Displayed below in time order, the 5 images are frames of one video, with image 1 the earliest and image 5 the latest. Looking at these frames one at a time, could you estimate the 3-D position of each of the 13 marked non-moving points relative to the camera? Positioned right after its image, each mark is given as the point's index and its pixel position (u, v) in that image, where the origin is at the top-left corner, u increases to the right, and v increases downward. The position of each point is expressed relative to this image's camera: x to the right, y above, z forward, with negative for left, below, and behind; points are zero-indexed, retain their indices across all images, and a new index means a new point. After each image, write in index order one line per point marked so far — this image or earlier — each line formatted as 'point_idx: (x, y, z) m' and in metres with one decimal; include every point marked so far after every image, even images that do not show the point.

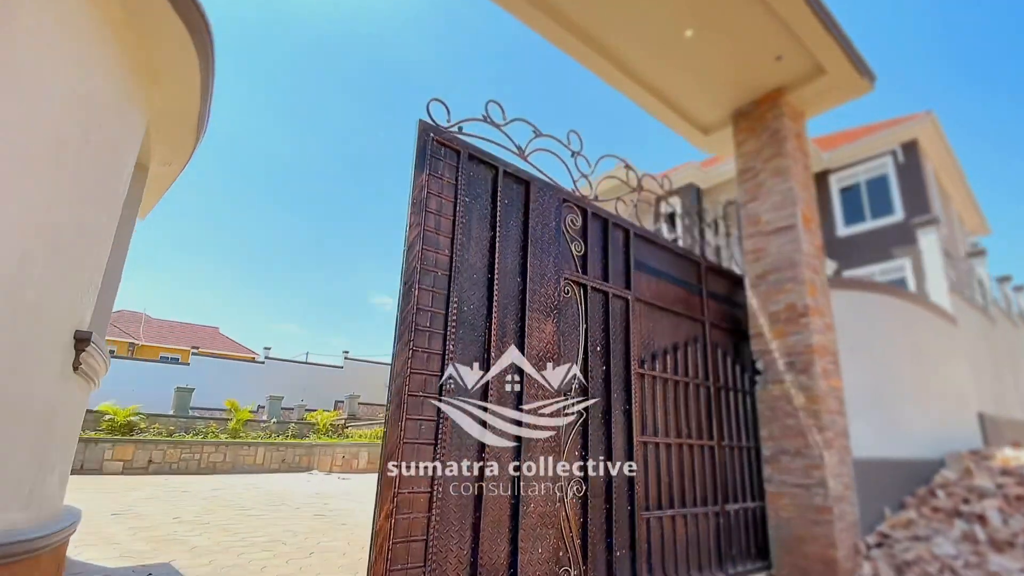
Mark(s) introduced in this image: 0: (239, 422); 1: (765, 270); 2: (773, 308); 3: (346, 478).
0: (-9.5, -4.7, +18.2) m
1: (+2.7, +0.2, +5.6) m
2: (+2.7, -0.2, +5.4) m
3: (-3.8, -4.4, +11.9) m
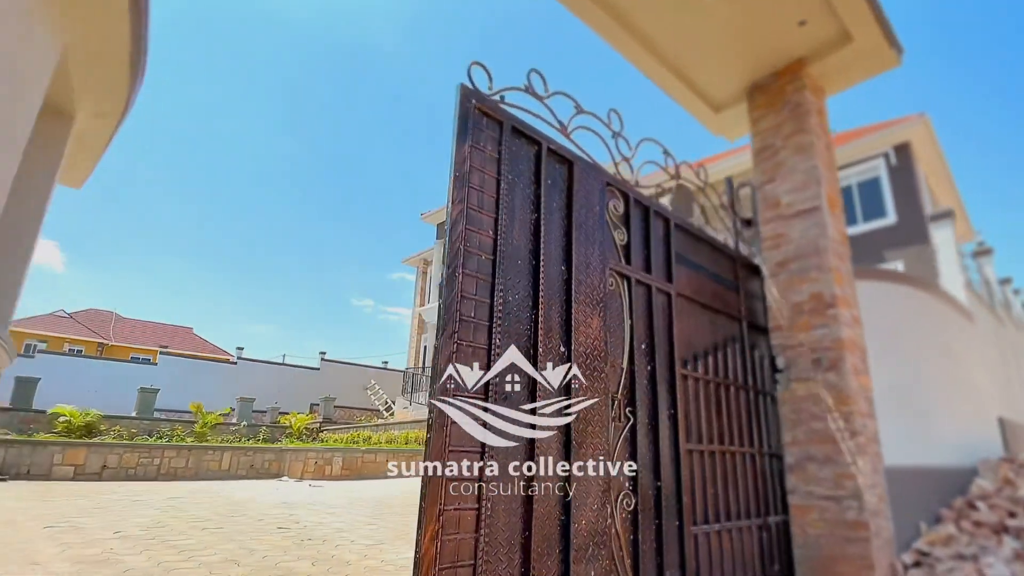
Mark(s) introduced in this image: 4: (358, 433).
0: (-10.1, -4.5, +17.2) m
1: (+2.7, +0.3, +5.0) m
2: (+2.7, -0.1, +4.9) m
3: (-4.1, -4.2, +11.1) m
4: (-5.1, -4.8, +17.3) m
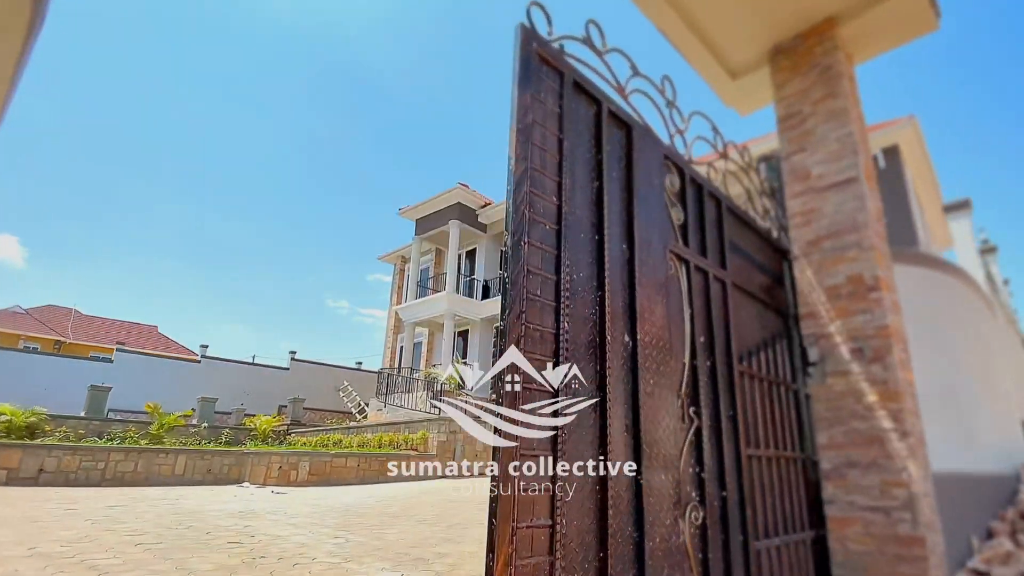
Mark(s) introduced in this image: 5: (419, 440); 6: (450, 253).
0: (-10.7, -4.3, +16.0) m
1: (+2.6, +0.5, +4.4) m
2: (+2.6, 0.0, +4.3) m
3: (-4.5, -4.0, +10.2) m
4: (-5.8, -4.6, +16.3) m
5: (-2.3, -3.9, +13.1) m
6: (-2.4, +1.3, +19.9) m
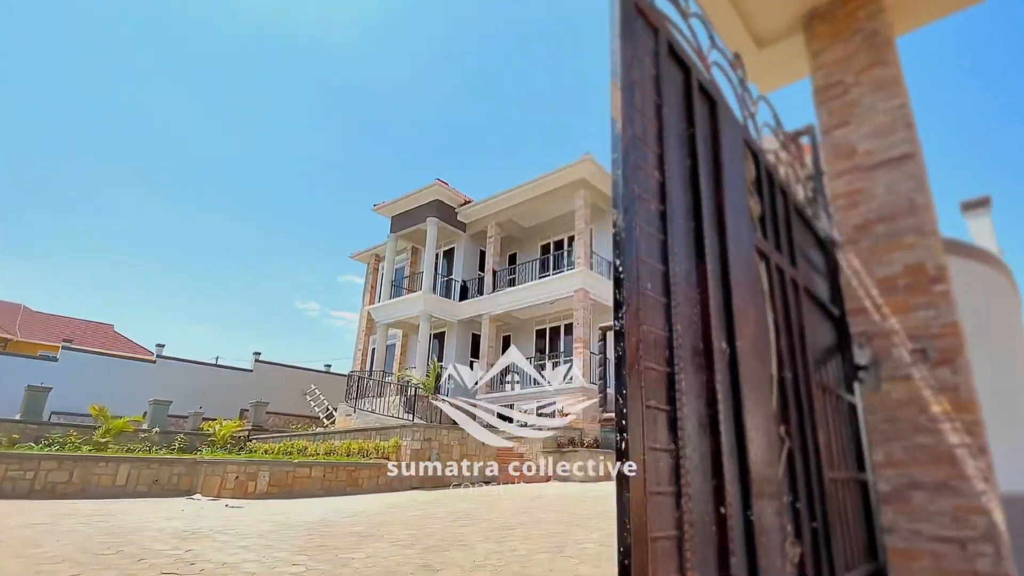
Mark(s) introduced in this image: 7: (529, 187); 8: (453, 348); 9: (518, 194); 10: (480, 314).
0: (-11.4, -4.0, +14.7) m
1: (+2.6, +0.5, +3.9) m
2: (+2.7, +0.1, +3.7) m
3: (-4.9, -3.8, +9.2) m
4: (-6.4, -4.5, +15.2) m
5: (-2.8, -3.8, +12.2) m
6: (-3.1, +1.3, +19.0) m
7: (+0.6, +3.5, +17.9) m
8: (-2.1, -2.2, +19.0) m
9: (+0.2, +3.3, +18.3) m
10: (-1.2, -0.9, +18.6) m
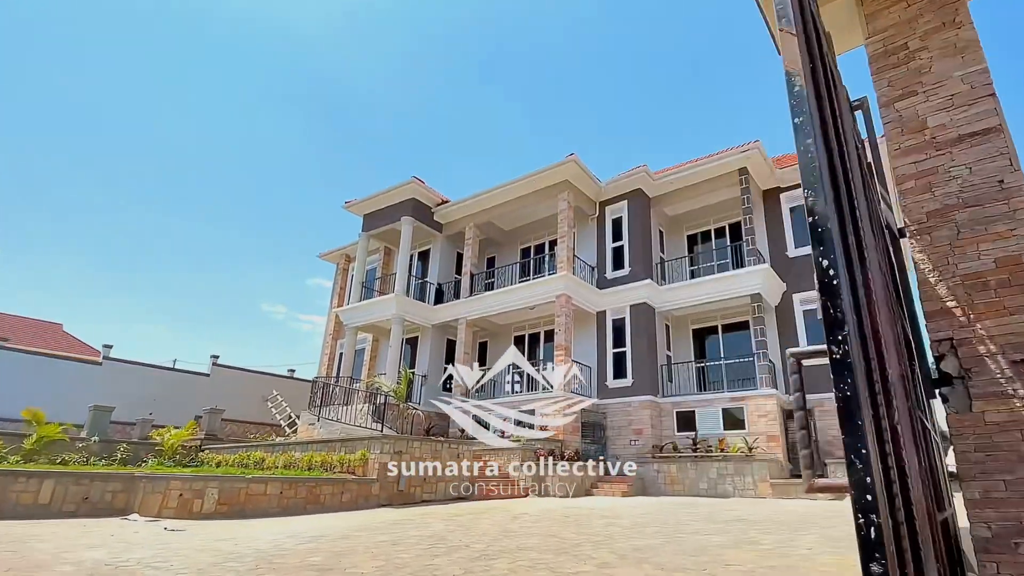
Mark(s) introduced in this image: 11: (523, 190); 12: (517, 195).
0: (-12.0, -3.9, +13.2) m
1: (+2.7, +0.5, +3.2) m
2: (+2.7, +0.1, +3.1) m
3: (-5.2, -3.7, +8.1) m
4: (-7.1, -4.5, +14.0) m
5: (-3.3, -3.8, +11.2) m
6: (-3.9, +1.3, +18.1) m
7: (0.0, +3.4, +17.2) m
8: (-3.0, -2.3, +18.0) m
9: (-0.5, +3.2, +17.6) m
10: (-1.9, -1.0, +17.7) m
11: (+0.4, +3.2, +17.2) m
12: (+0.2, +3.1, +17.4) m
